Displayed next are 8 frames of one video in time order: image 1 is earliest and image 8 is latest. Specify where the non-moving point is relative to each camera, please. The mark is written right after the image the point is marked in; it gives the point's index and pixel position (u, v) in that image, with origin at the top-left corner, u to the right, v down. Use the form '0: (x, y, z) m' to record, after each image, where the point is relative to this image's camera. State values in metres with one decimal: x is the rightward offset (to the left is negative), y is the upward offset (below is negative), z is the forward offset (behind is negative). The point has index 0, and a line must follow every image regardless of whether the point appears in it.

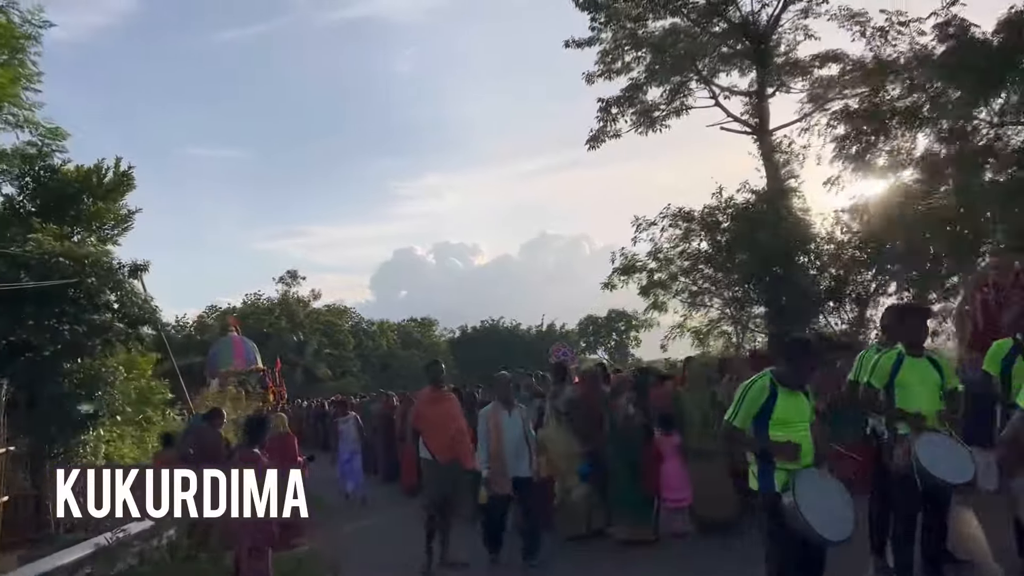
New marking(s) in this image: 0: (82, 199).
0: (-6.4, +1.3, +13.2) m
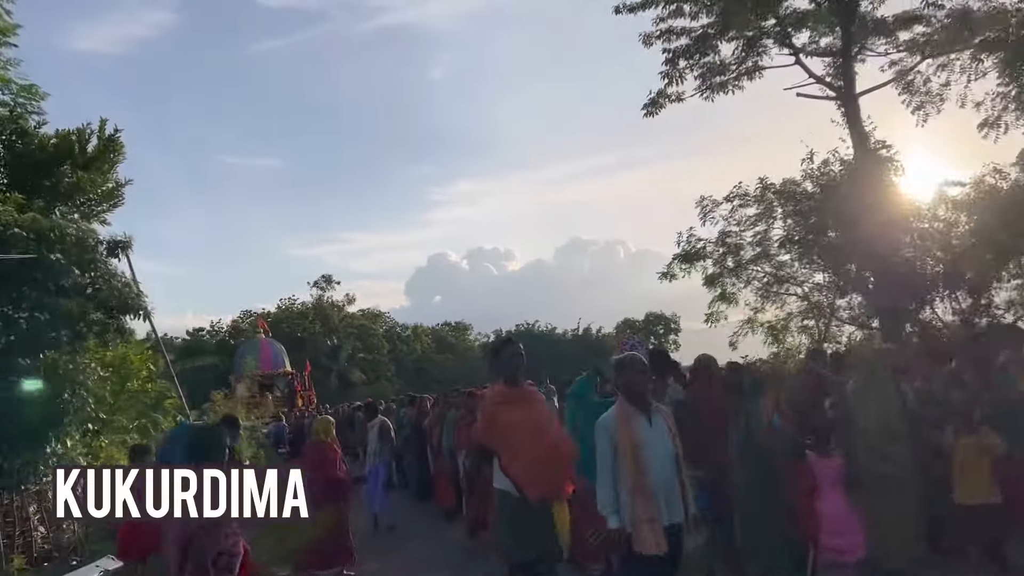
0: (-5.7, +1.5, +11.2) m
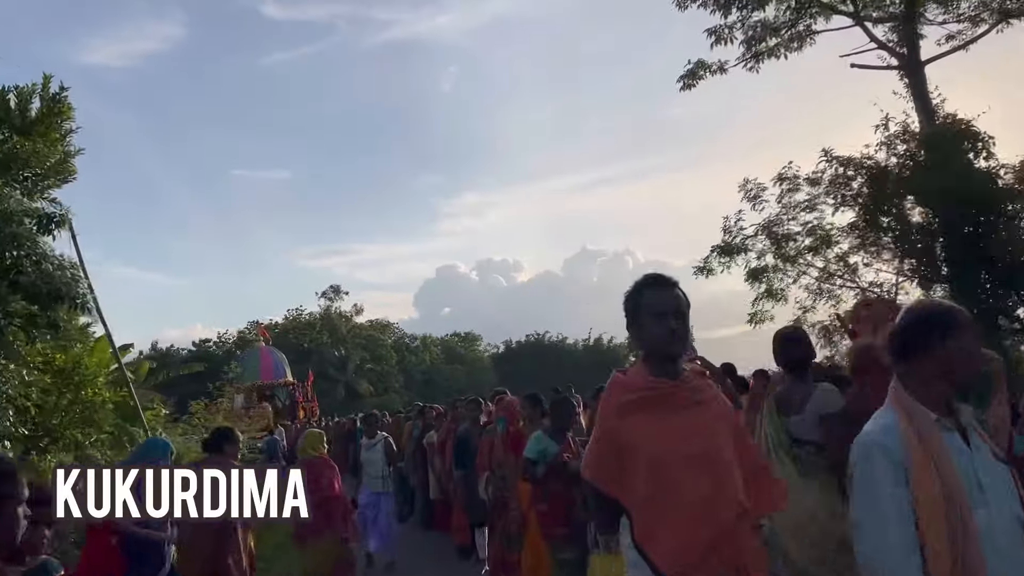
0: (-5.5, +1.7, +9.3) m
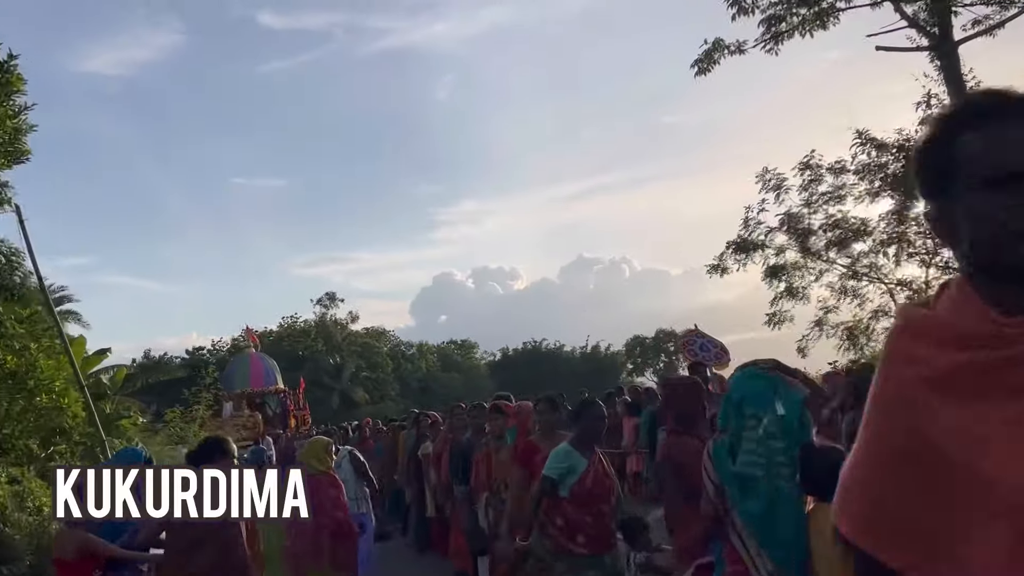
0: (-5.4, +1.7, +8.2) m
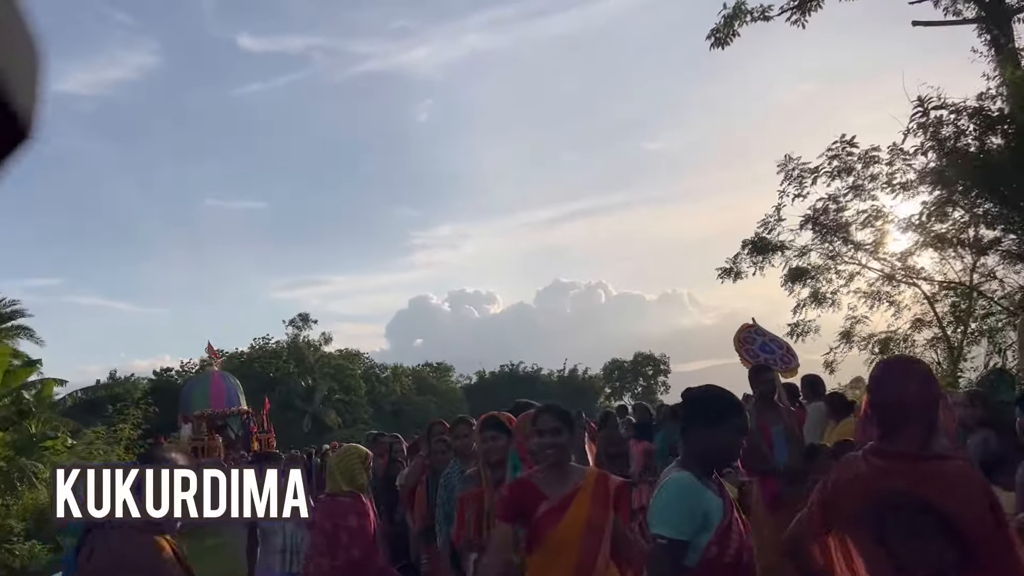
0: (-5.4, +1.9, +6.3) m
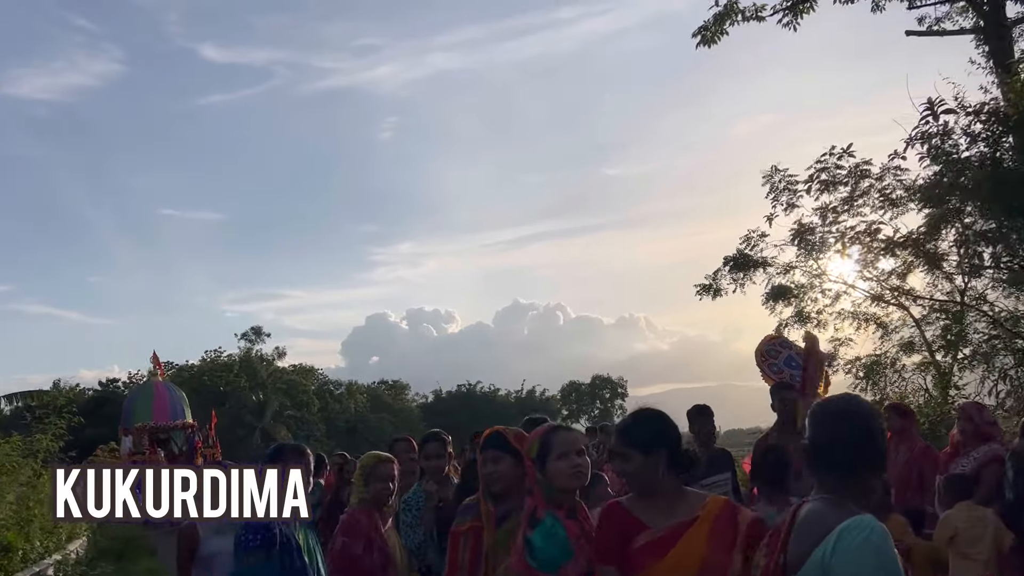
0: (-5.5, +2.1, +5.2) m
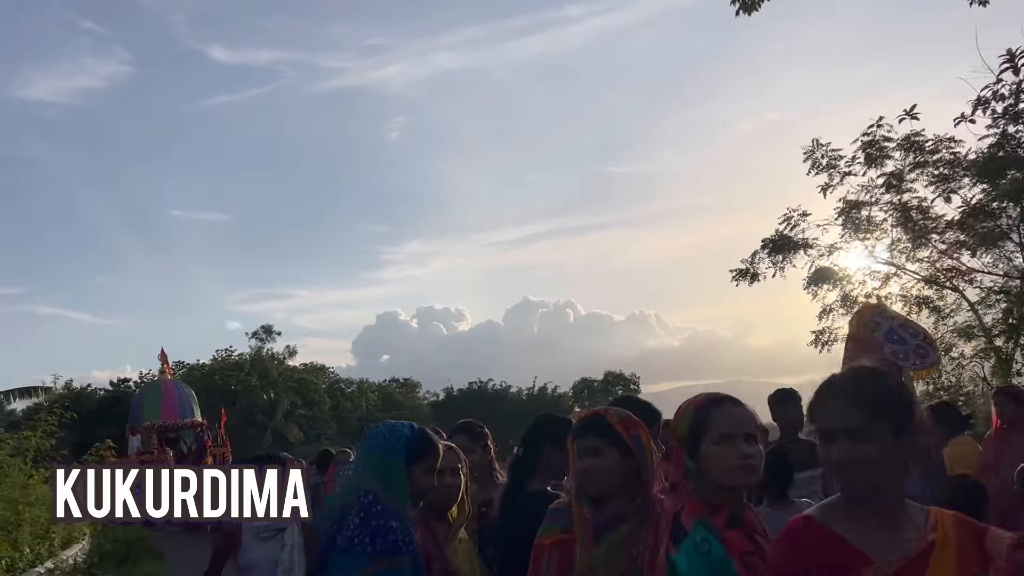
0: (-5.3, +2.2, +4.5) m
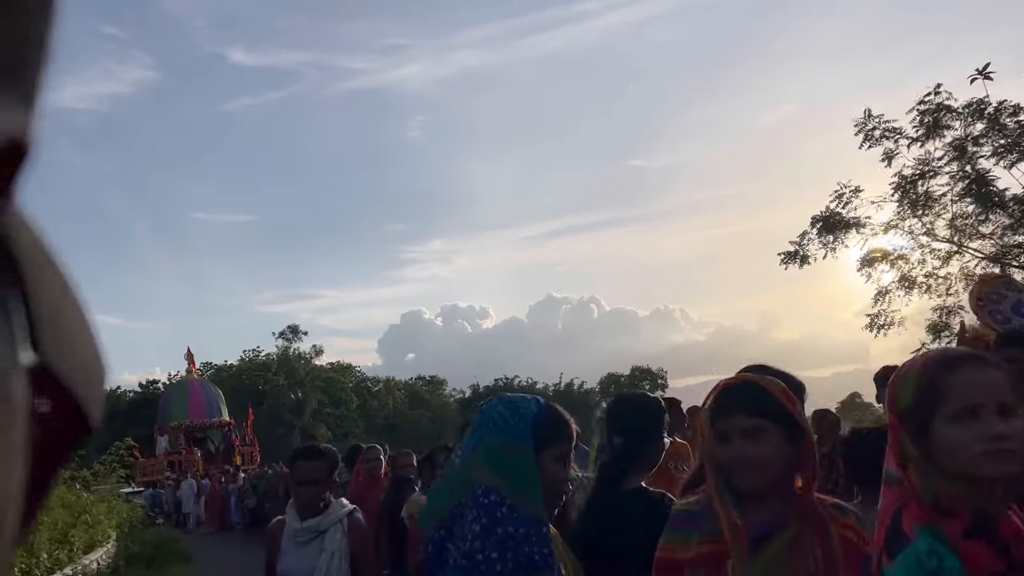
0: (-5.1, +2.3, +4.1) m
